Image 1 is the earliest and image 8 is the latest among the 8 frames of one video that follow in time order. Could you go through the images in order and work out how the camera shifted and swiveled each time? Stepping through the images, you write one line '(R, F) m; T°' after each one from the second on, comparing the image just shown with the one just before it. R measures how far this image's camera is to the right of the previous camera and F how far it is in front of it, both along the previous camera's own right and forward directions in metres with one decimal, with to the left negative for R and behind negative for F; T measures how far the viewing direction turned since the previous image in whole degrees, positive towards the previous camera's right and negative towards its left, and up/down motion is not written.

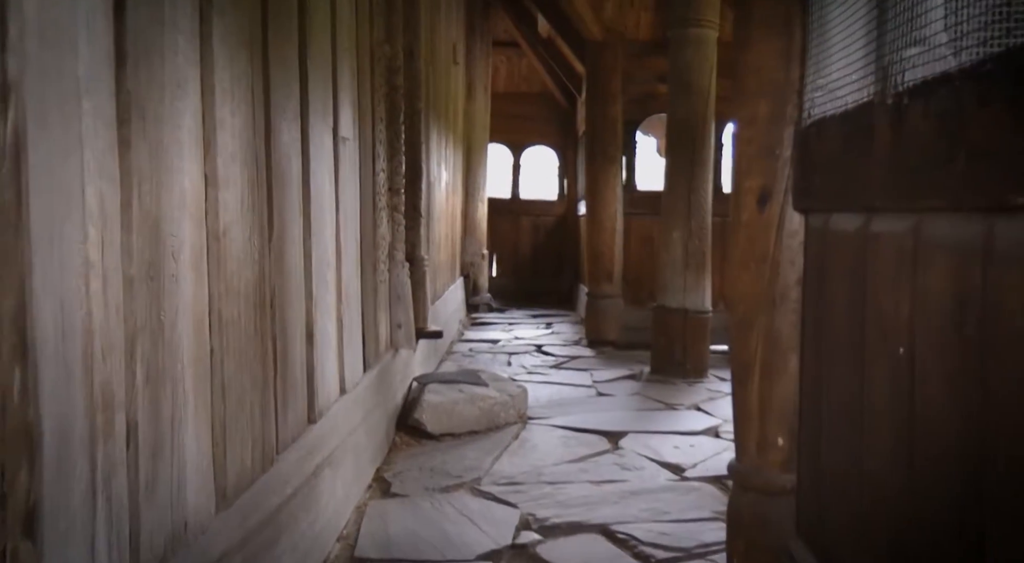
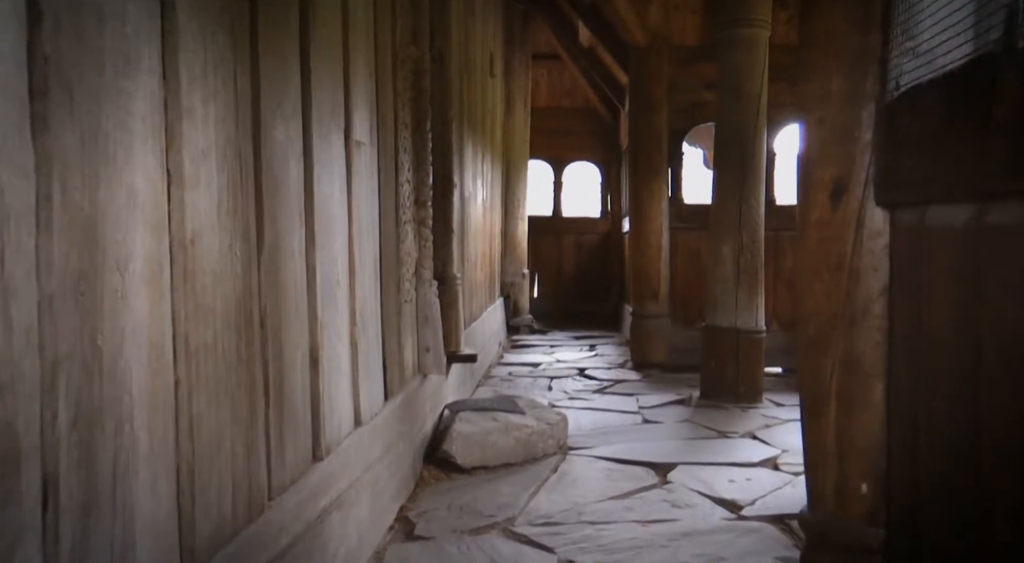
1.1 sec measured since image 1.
(0.0, +0.3) m; -3°
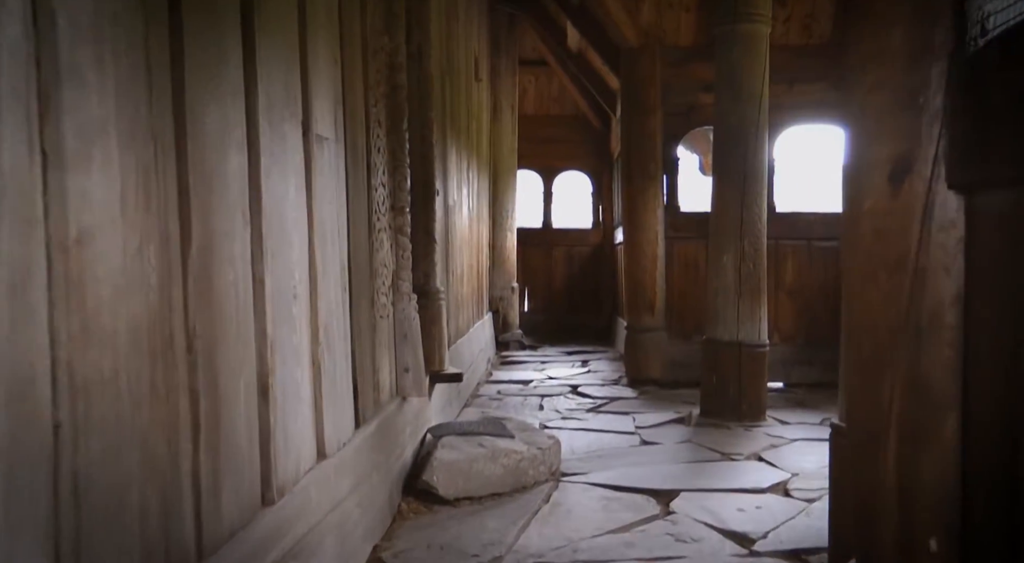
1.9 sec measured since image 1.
(0.0, +0.3) m; +1°
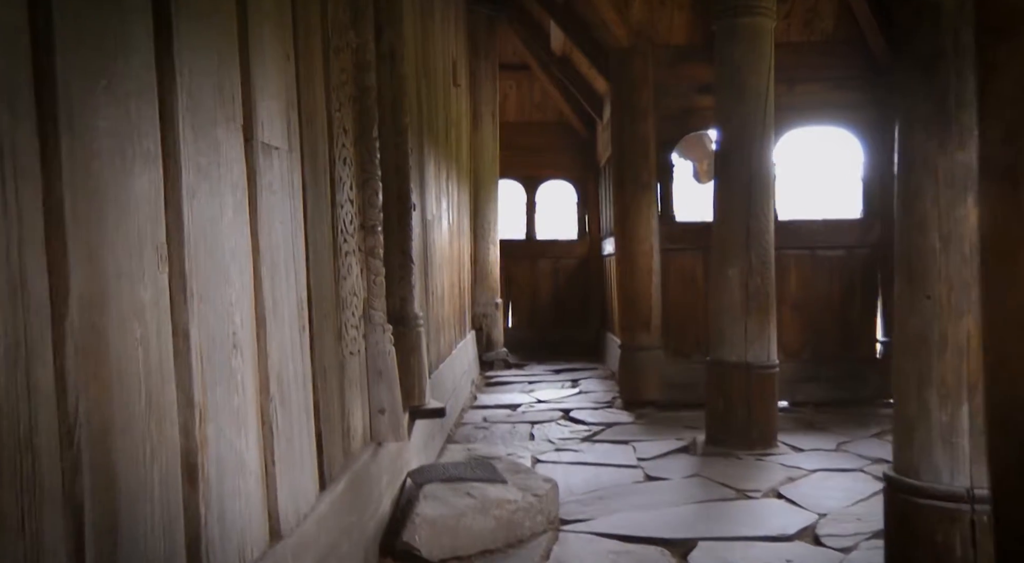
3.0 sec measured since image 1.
(0.0, +0.4) m; +1°
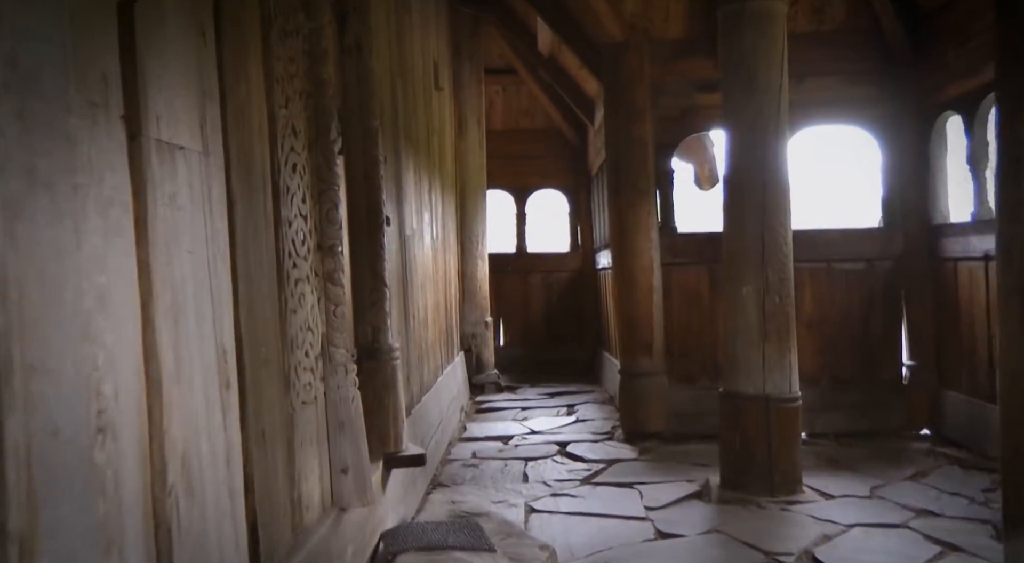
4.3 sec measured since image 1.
(0.0, +0.5) m; +1°
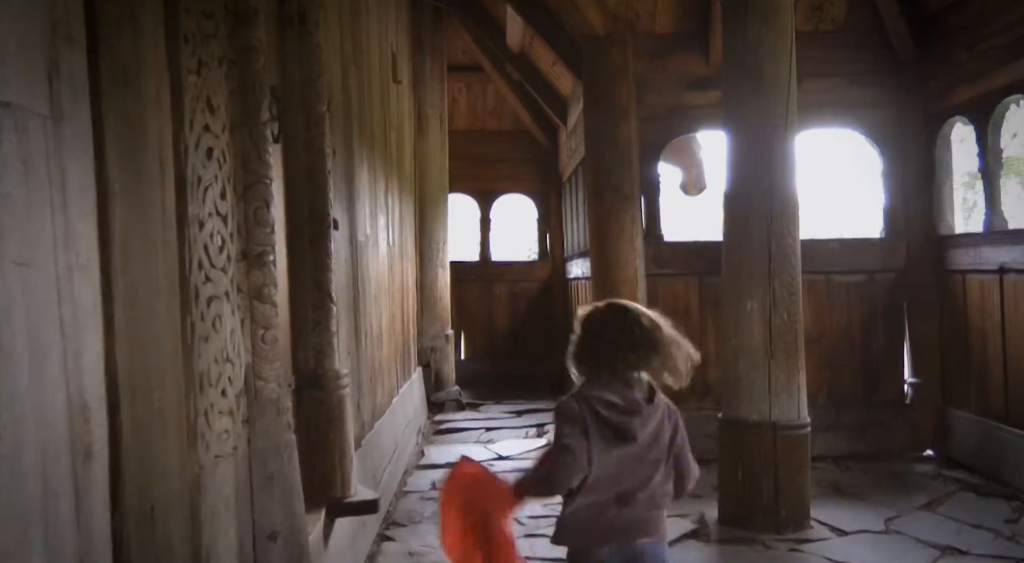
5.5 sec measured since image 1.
(0.0, +0.5) m; +3°
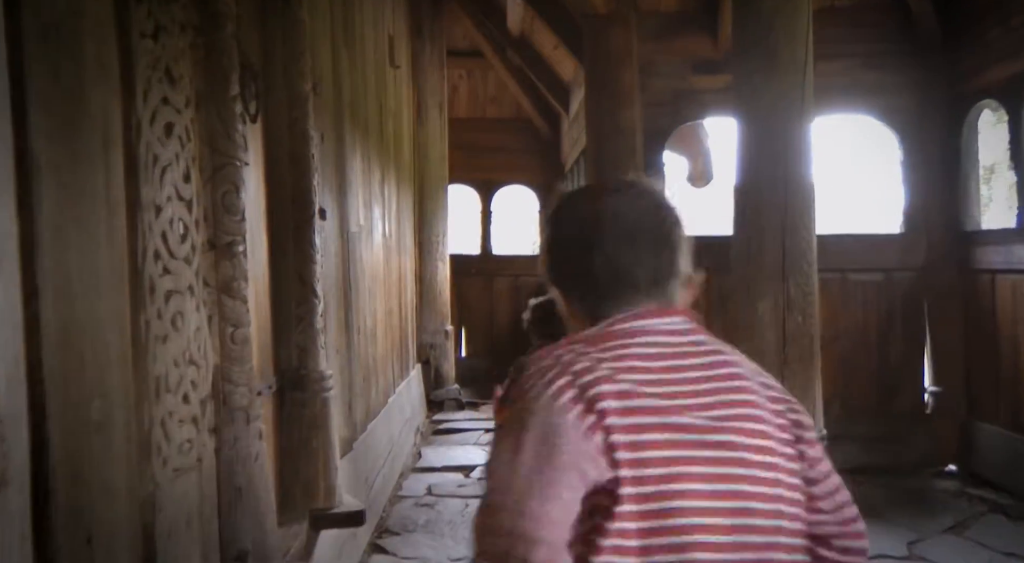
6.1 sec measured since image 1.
(0.0, +0.2) m; 0°
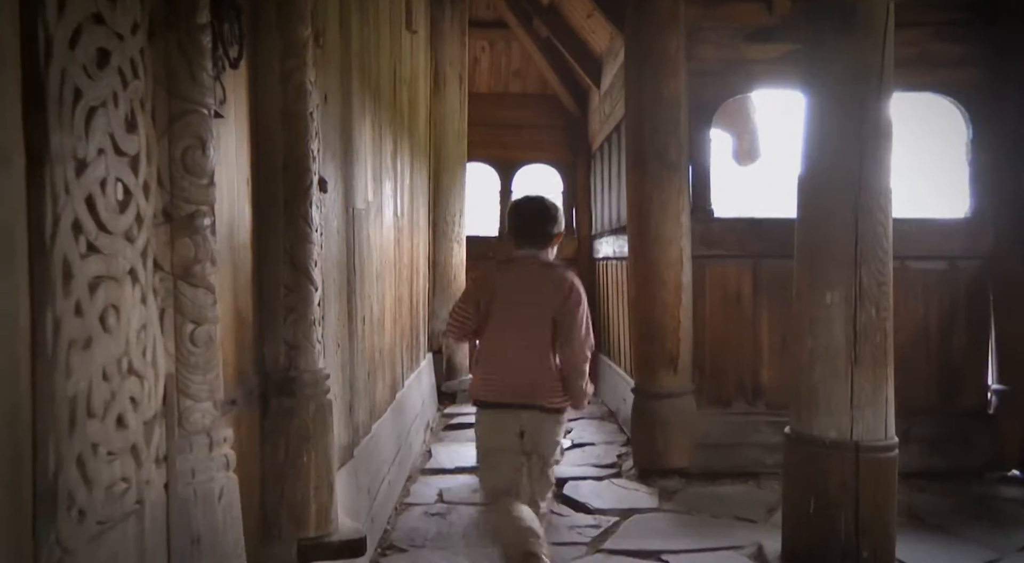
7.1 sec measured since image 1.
(-0.1, +0.5) m; -1°
